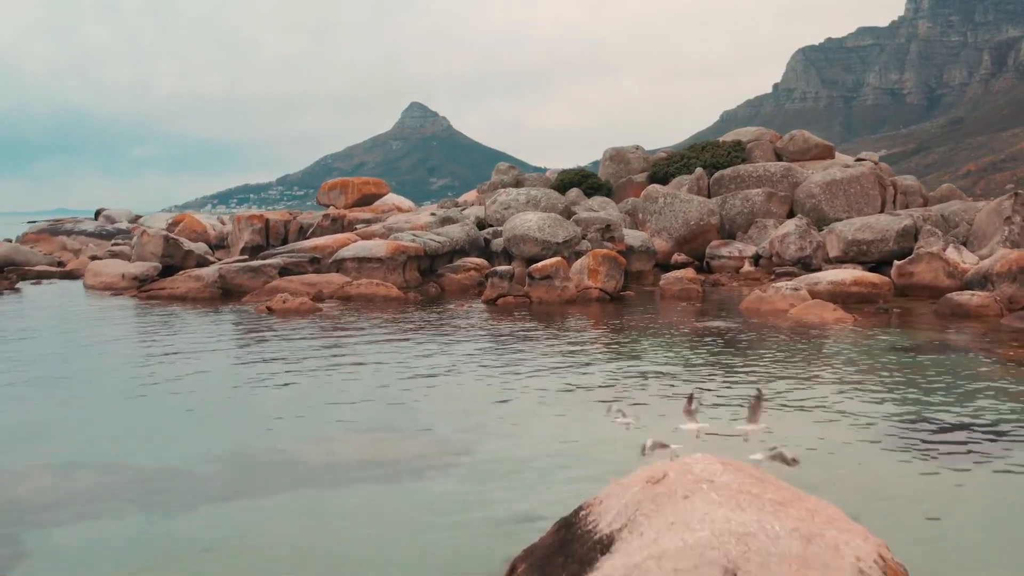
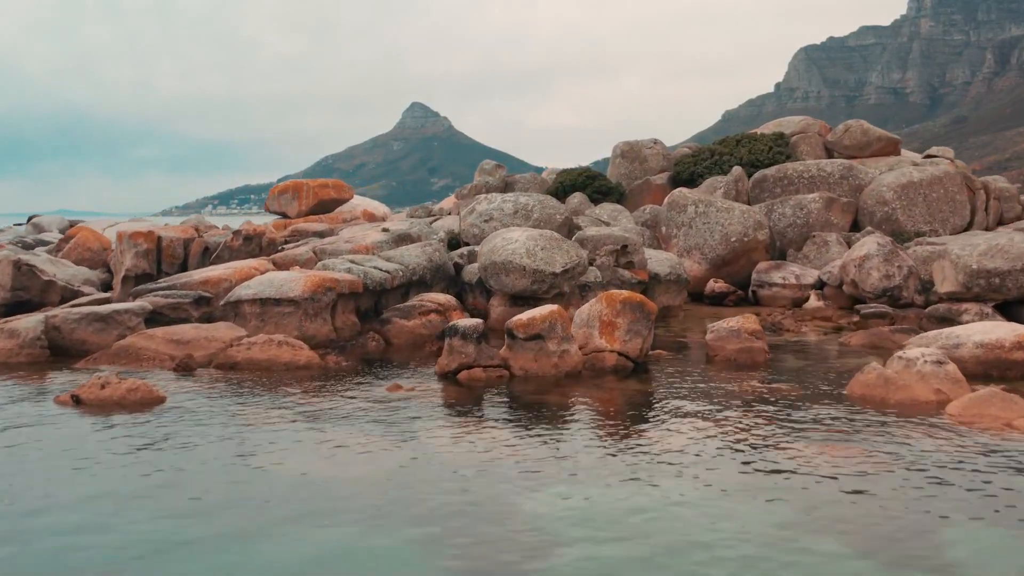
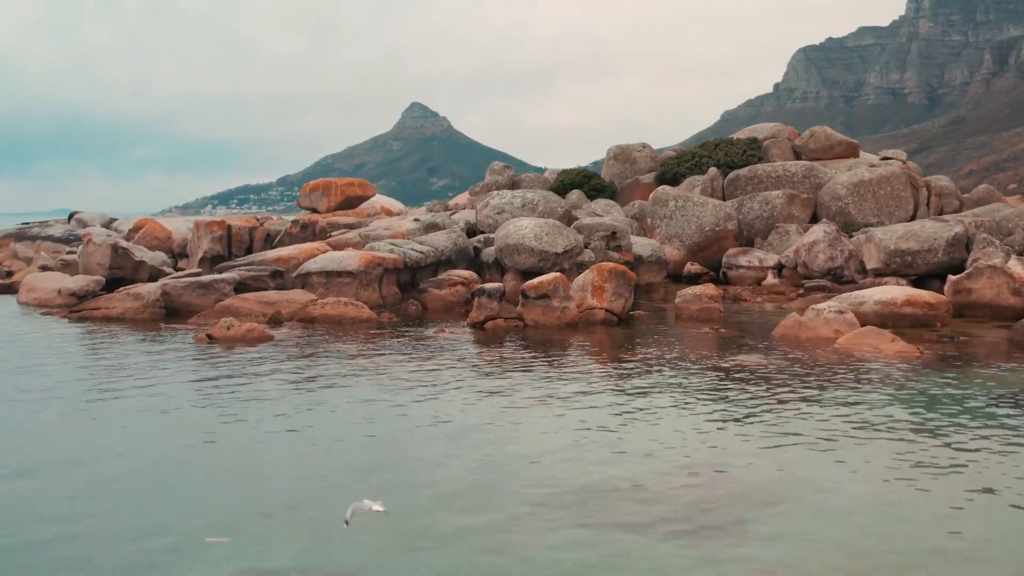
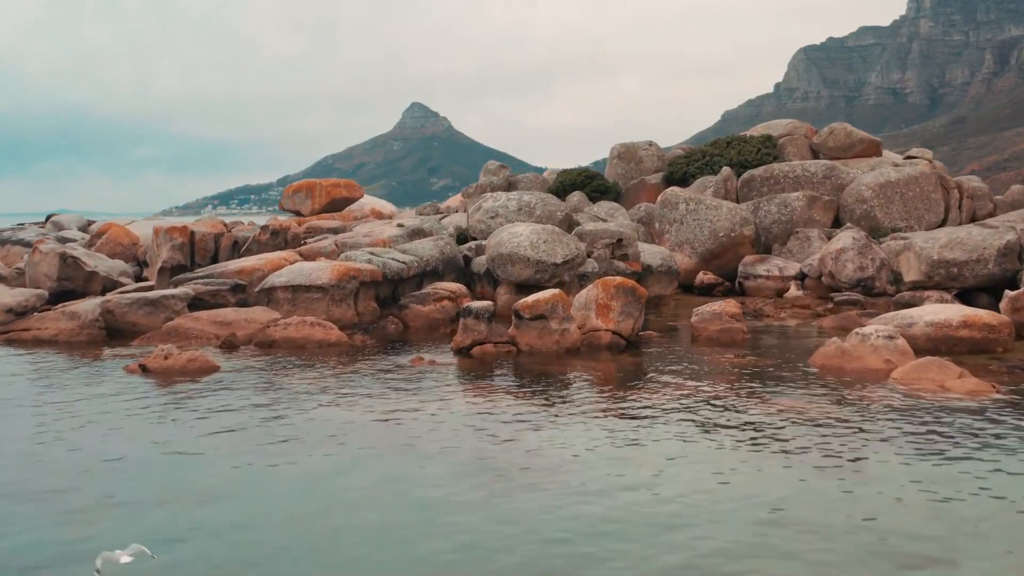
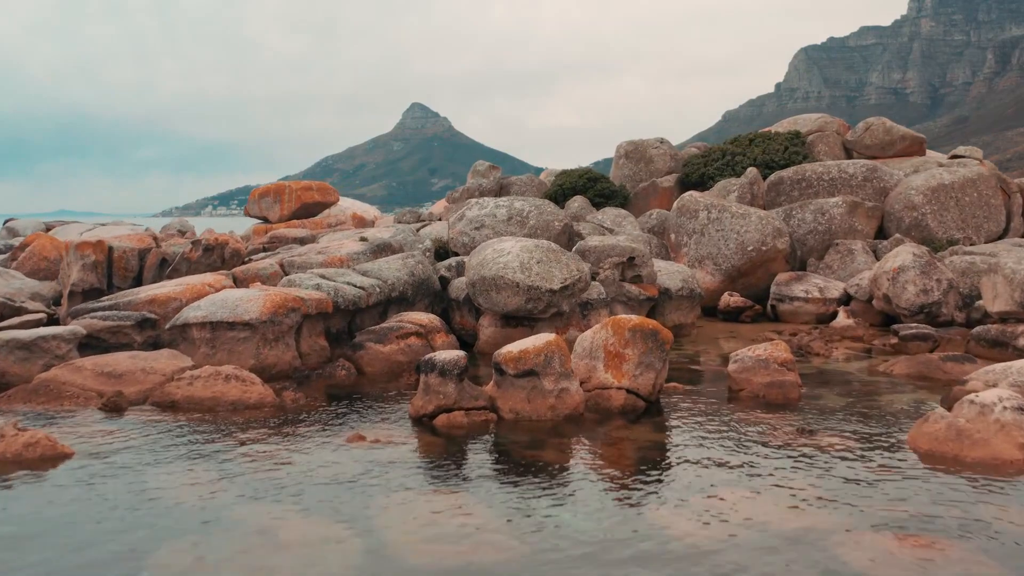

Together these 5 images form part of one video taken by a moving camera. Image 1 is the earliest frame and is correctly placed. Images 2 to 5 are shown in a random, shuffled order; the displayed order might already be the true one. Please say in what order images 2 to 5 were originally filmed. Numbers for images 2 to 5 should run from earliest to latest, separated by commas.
3, 4, 2, 5
